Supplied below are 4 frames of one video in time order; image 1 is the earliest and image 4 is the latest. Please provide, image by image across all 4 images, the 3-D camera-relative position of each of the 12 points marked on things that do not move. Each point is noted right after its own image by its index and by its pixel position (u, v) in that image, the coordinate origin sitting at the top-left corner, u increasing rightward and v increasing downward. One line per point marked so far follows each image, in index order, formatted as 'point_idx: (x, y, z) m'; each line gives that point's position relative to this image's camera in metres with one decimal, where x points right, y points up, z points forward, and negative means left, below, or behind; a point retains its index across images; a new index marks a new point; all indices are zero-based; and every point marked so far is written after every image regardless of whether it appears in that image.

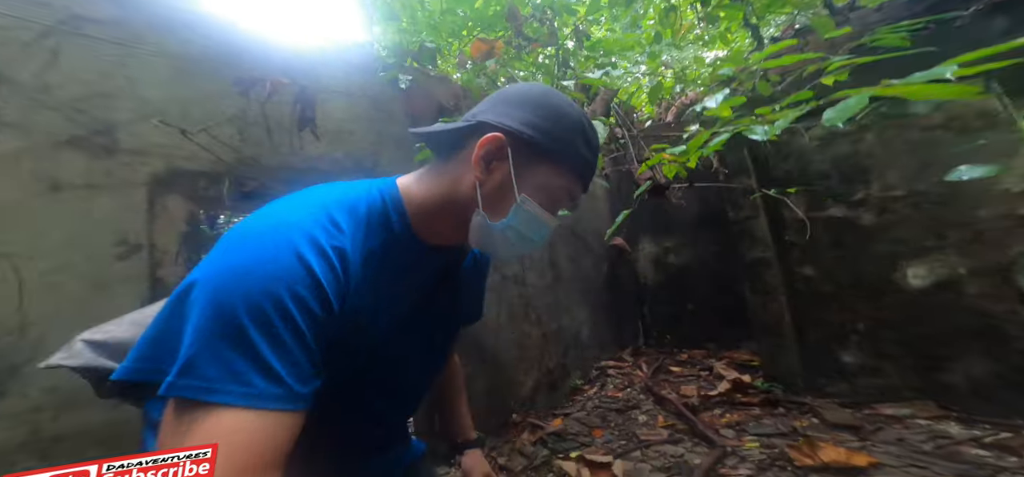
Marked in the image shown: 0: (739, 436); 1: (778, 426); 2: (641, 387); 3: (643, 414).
0: (+1.3, -1.1, +2.5) m
1: (+1.5, -1.1, +2.6) m
2: (+0.9, -1.0, +3.3) m
3: (+0.8, -1.1, +2.8) m
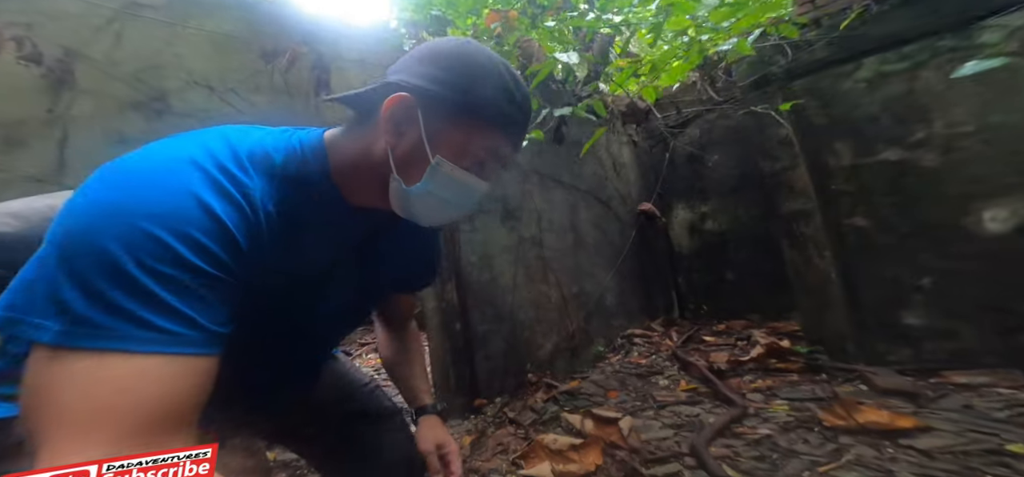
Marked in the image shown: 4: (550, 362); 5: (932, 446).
0: (+1.3, -0.8, +2.3) m
1: (+1.6, -0.8, +2.3) m
2: (+1.1, -0.8, +3.1) m
3: (+0.9, -0.8, +2.7) m
4: (+0.3, -0.8, +2.9) m
5: (+1.7, -0.8, +1.9) m
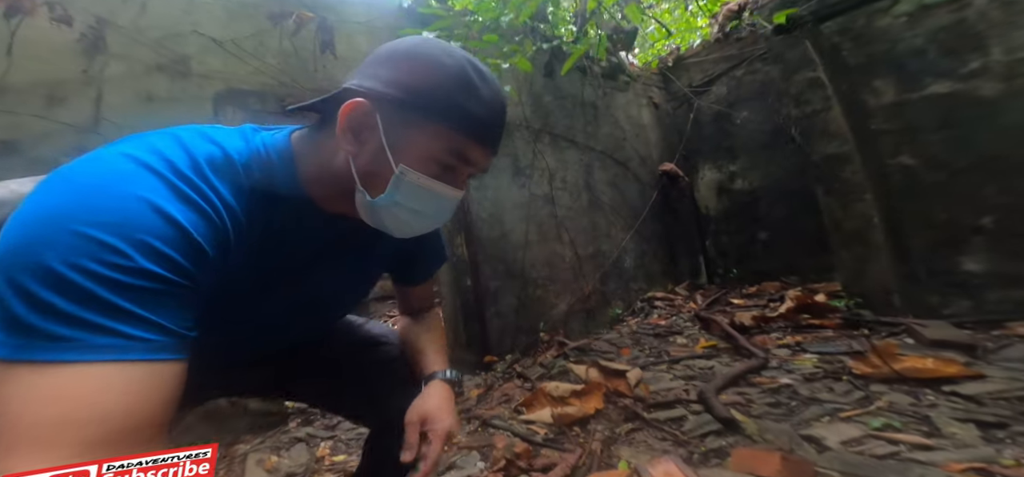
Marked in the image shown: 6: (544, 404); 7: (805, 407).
0: (+1.3, -0.6, +2.1) m
1: (+1.6, -0.5, +2.1) m
2: (+1.2, -0.5, +2.9) m
3: (+1.0, -0.6, +2.6) m
4: (+0.4, -0.5, +2.9) m
5: (+1.7, -0.5, +1.6) m
6: (+0.1, -0.7, +2.0) m
7: (+1.1, -0.6, +1.7) m
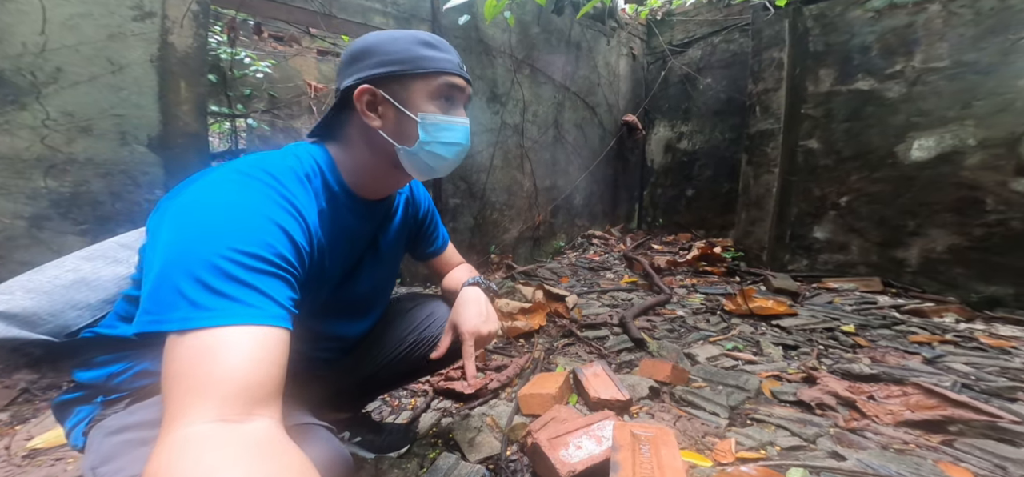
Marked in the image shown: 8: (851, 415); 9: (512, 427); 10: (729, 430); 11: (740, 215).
0: (+1.1, -0.3, +2.8) m
1: (+1.4, -0.3, +2.9) m
2: (+0.8, -0.1, +3.6) m
3: (+0.7, -0.2, +3.2) m
4: (0.0, -0.1, +3.3) m
5: (+1.5, -0.5, +2.4) m
6: (-0.1, -0.5, +2.5) m
7: (+0.9, -0.5, +2.4) m
8: (+1.4, -0.7, +1.8) m
9: (0.0, -0.8, +1.9) m
10: (+0.9, -0.7, +1.7) m
11: (+2.1, +0.2, +4.0) m
